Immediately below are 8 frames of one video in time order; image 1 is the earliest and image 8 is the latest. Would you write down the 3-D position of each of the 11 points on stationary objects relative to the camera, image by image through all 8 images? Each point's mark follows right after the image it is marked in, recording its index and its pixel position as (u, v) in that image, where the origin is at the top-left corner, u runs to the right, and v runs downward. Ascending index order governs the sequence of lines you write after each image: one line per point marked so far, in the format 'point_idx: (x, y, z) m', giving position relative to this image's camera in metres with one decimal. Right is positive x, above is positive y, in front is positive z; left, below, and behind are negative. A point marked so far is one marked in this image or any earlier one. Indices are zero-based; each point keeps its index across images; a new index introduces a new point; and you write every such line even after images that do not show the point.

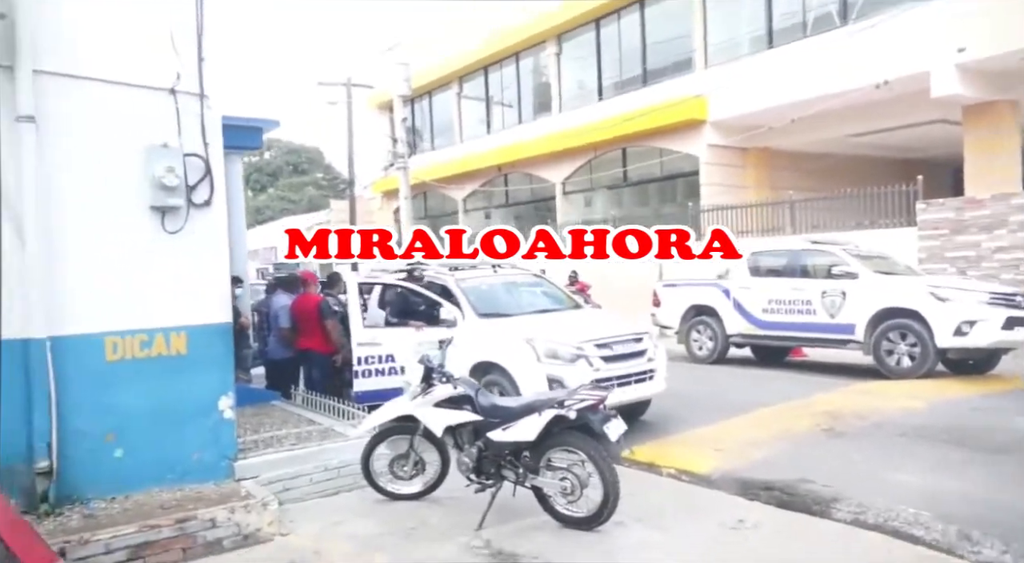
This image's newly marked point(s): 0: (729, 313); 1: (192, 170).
0: (+3.2, -0.5, +11.0) m
1: (-2.1, +0.7, +5.0) m
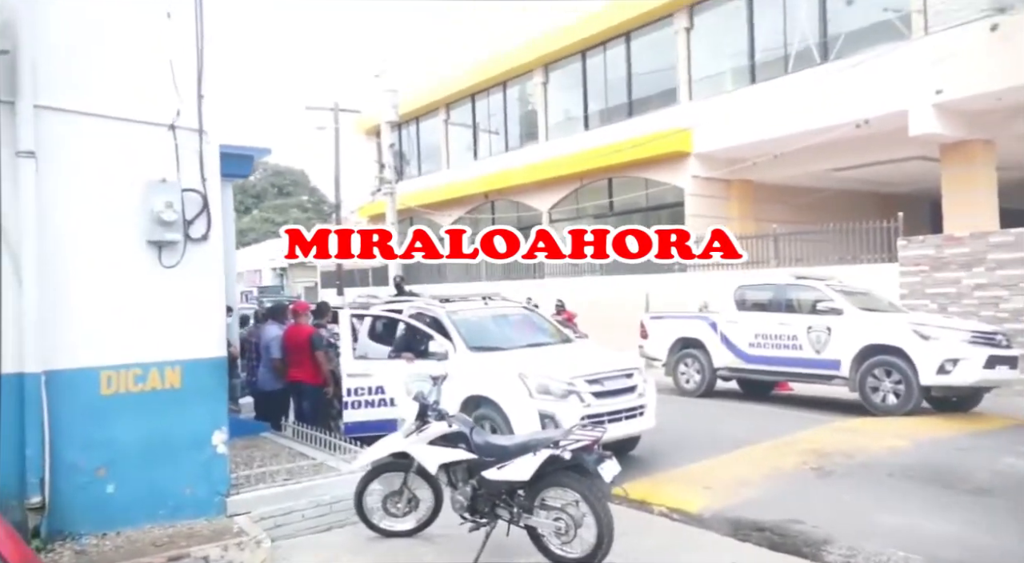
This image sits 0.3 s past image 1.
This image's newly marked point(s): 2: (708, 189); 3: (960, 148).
0: (+3.0, -1.0, +11.1) m
1: (-2.1, +0.5, +5.0) m
2: (+4.3, +2.0, +16.6) m
3: (+7.7, +2.3, +12.9) m
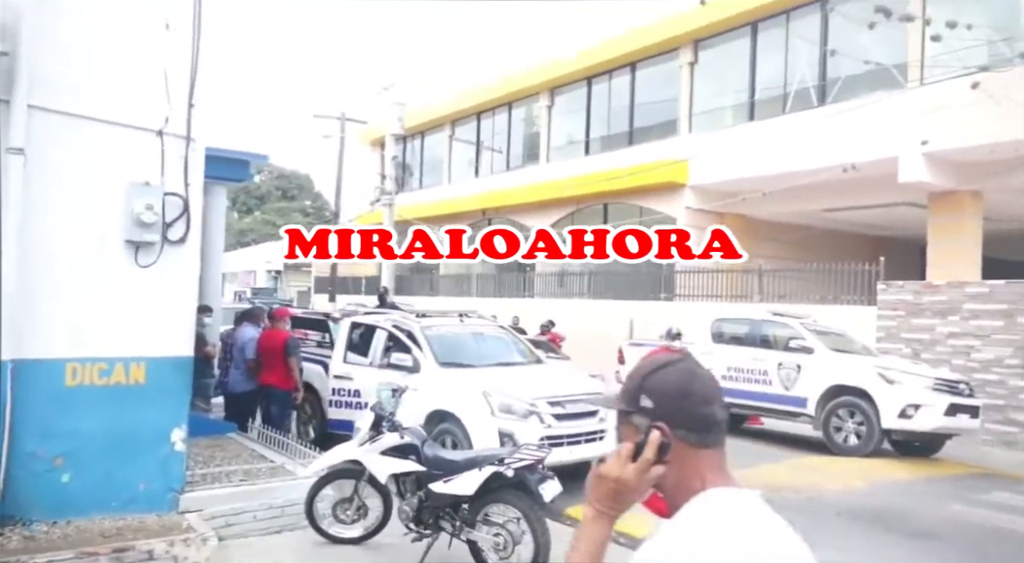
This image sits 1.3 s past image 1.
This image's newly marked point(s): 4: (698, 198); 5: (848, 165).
0: (+2.7, -1.4, +11.3) m
1: (-2.4, +0.5, +5.2) m
2: (+4.2, +1.4, +16.7) m
3: (+7.6, +1.5, +13.1) m
4: (+4.1, +1.9, +16.7) m
5: (+6.0, +2.1, +13.4) m
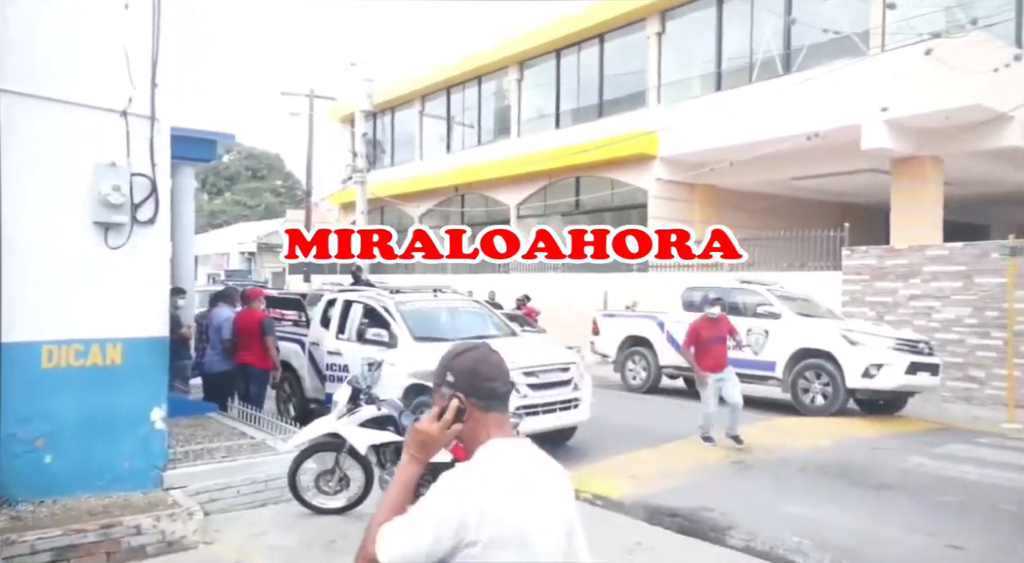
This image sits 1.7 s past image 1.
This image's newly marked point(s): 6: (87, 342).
0: (+2.3, -1.0, +11.5) m
1: (-2.6, +0.6, +5.2) m
2: (+3.6, +2.0, +16.9) m
3: (+7.1, +2.1, +13.4) m
4: (+3.5, +2.5, +16.9) m
5: (+5.4, +2.7, +13.7) m
6: (-2.8, -0.4, +5.0) m
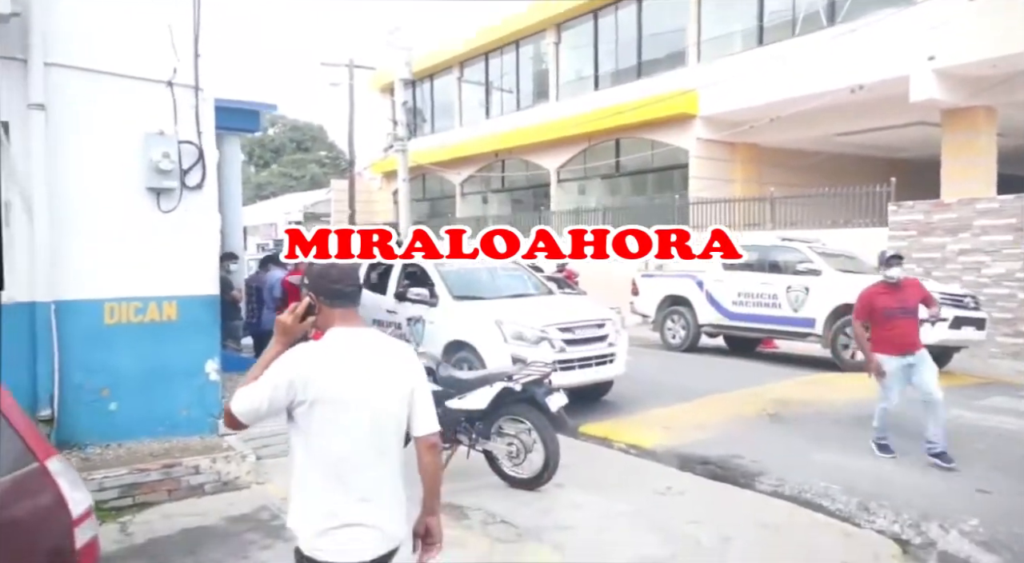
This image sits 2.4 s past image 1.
0: (+2.9, -0.3, +11.5) m
1: (-2.4, +0.9, +5.5) m
2: (+4.5, +2.9, +16.7) m
3: (+7.7, +2.9, +13.0) m
4: (+4.4, +3.4, +16.7) m
5: (+6.1, +3.5, +13.3) m
6: (-2.6, -0.1, +5.3) m
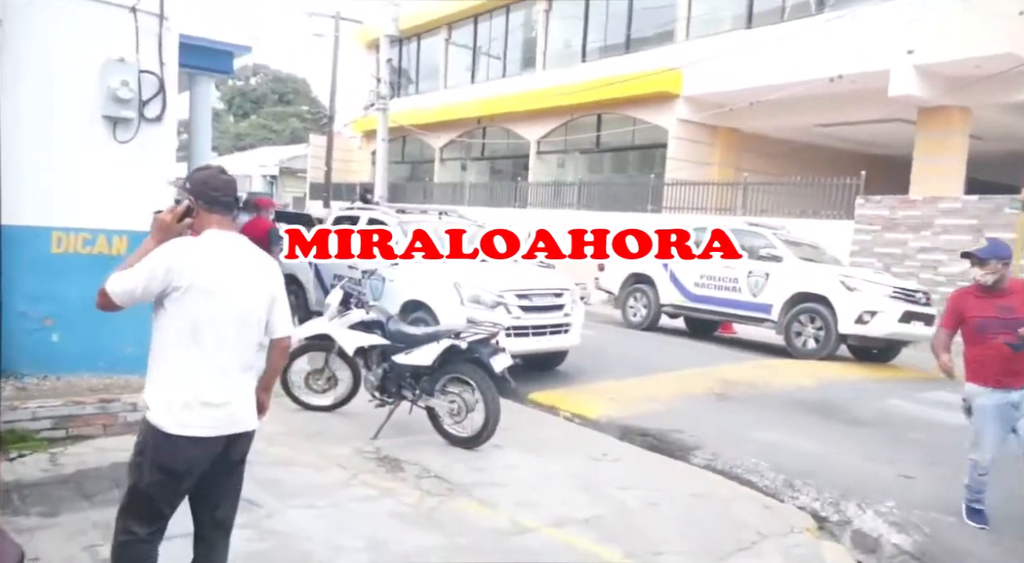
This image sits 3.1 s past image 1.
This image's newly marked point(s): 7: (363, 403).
0: (+2.4, 0.0, +11.6) m
1: (-2.6, +1.4, +5.3) m
2: (+4.0, +3.3, +16.8) m
3: (+7.4, +2.9, +13.1) m
4: (+3.9, +3.8, +16.7) m
5: (+5.8, +3.6, +13.4) m
6: (-2.9, +0.3, +5.3) m
7: (-1.4, -1.1, +6.8) m
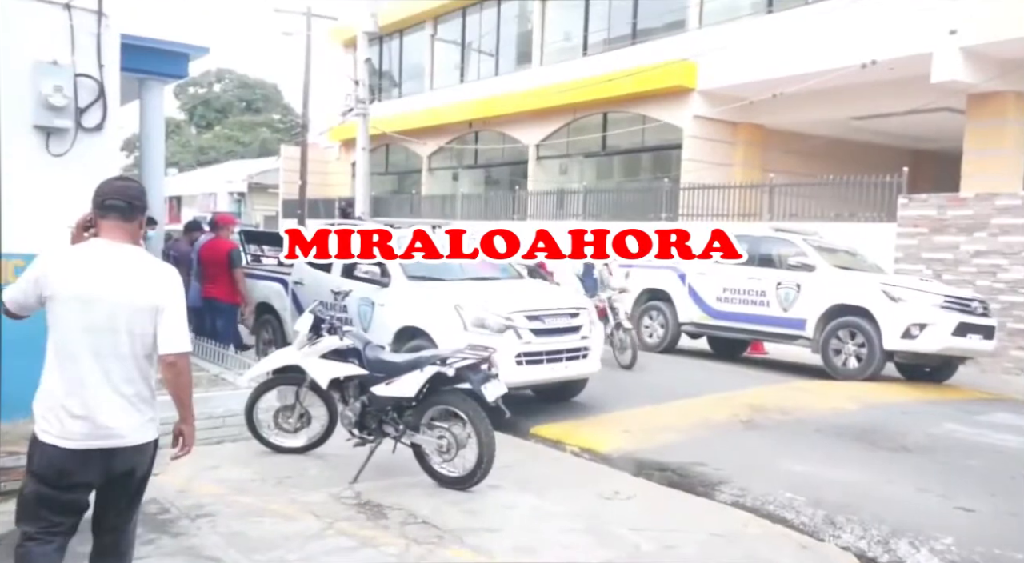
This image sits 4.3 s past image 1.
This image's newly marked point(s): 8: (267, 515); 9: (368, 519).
0: (+2.5, -0.2, +10.8) m
1: (-2.7, +1.2, +4.7) m
2: (+4.3, +3.0, +15.9) m
3: (+7.5, +2.8, +12.2) m
4: (+4.2, +3.5, +15.9) m
5: (+5.9, +3.5, +12.5) m
6: (-3.0, +0.2, +4.6) m
7: (-1.3, -1.3, +6.1) m
8: (-1.6, -1.5, +4.7) m
9: (-0.9, -1.5, +4.7) m
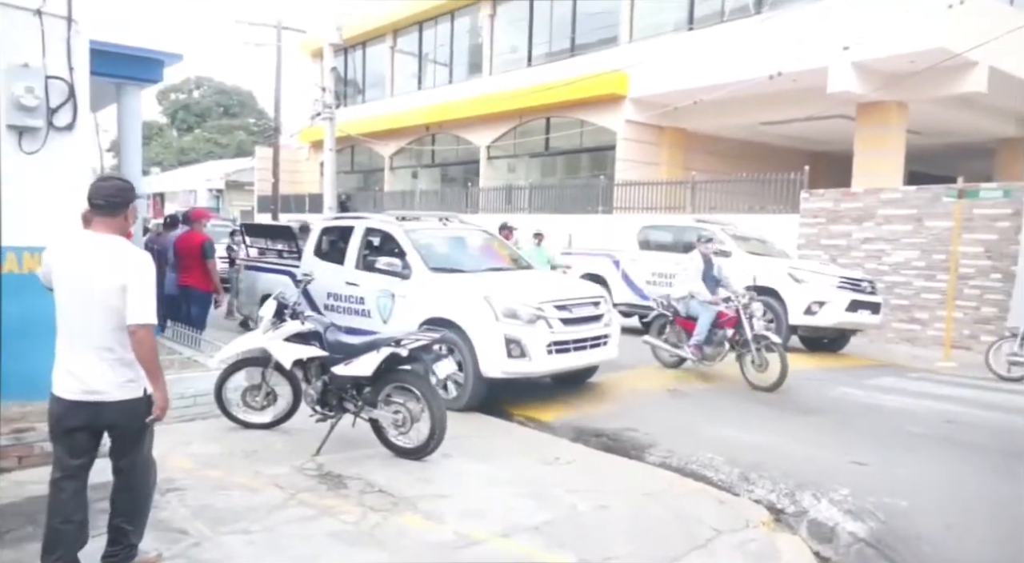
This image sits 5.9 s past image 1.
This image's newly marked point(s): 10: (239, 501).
0: (+1.6, 0.0, +11.6) m
1: (-3.1, +1.3, +5.0) m
2: (+2.8, +3.3, +16.8) m
3: (+6.4, +3.1, +13.4) m
4: (+2.7, +3.8, +16.8) m
5: (+4.8, +3.7, +13.6) m
6: (-3.3, +0.2, +4.9) m
7: (-1.8, -1.2, +6.6) m
8: (-1.9, -1.4, +5.1) m
9: (-1.3, -1.4, +5.2) m
10: (-1.7, -1.4, +4.8) m
